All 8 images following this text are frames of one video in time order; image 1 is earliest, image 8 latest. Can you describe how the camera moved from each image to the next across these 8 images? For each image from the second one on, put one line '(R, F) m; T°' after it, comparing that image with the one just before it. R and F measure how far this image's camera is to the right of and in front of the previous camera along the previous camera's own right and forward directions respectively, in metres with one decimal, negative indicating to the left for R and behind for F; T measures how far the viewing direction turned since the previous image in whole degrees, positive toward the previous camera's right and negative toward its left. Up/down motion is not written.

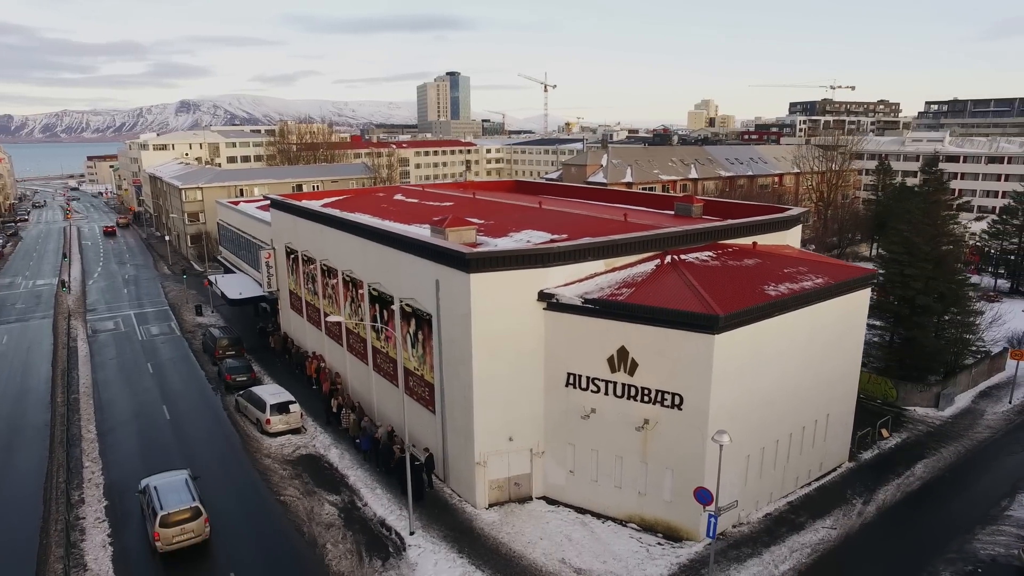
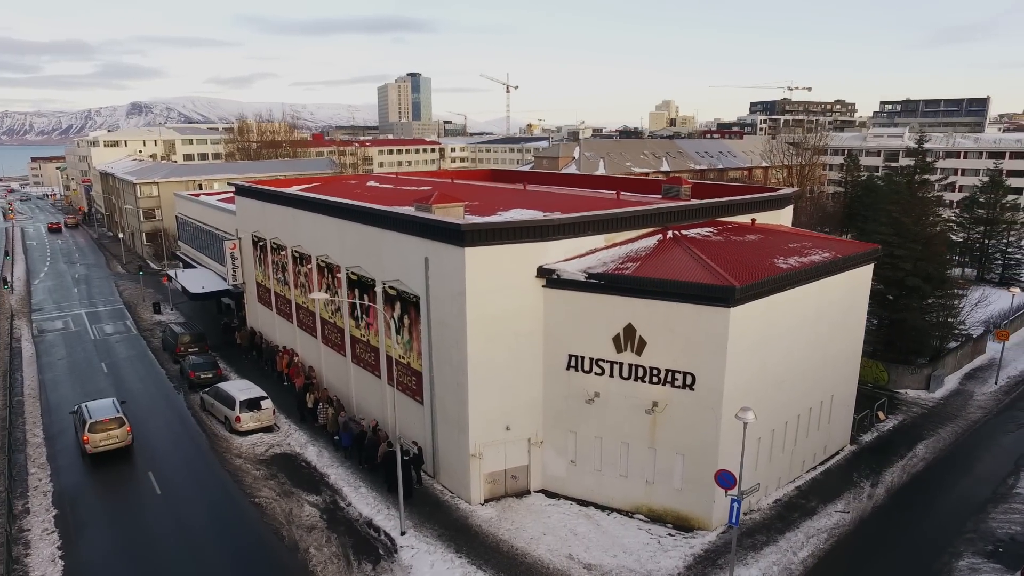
(-1.0, +1.5) m; +3°
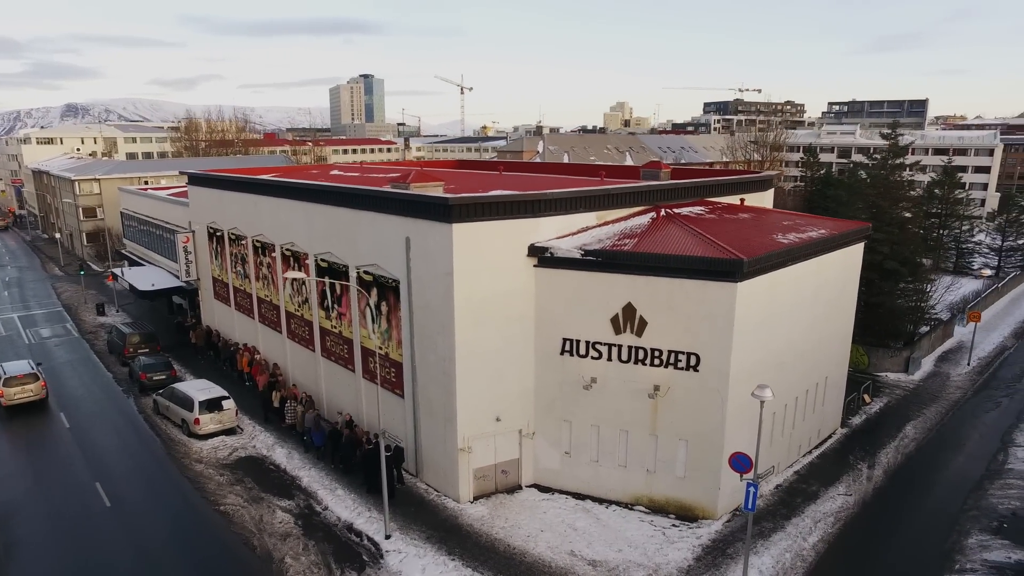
(-0.9, +1.3) m; +4°
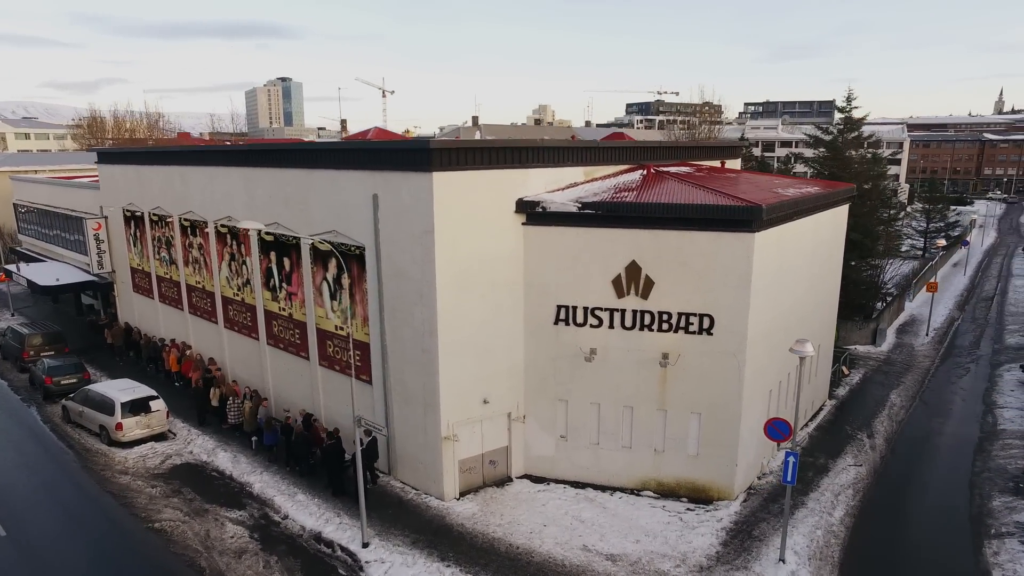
(-1.4, +2.3) m; +6°
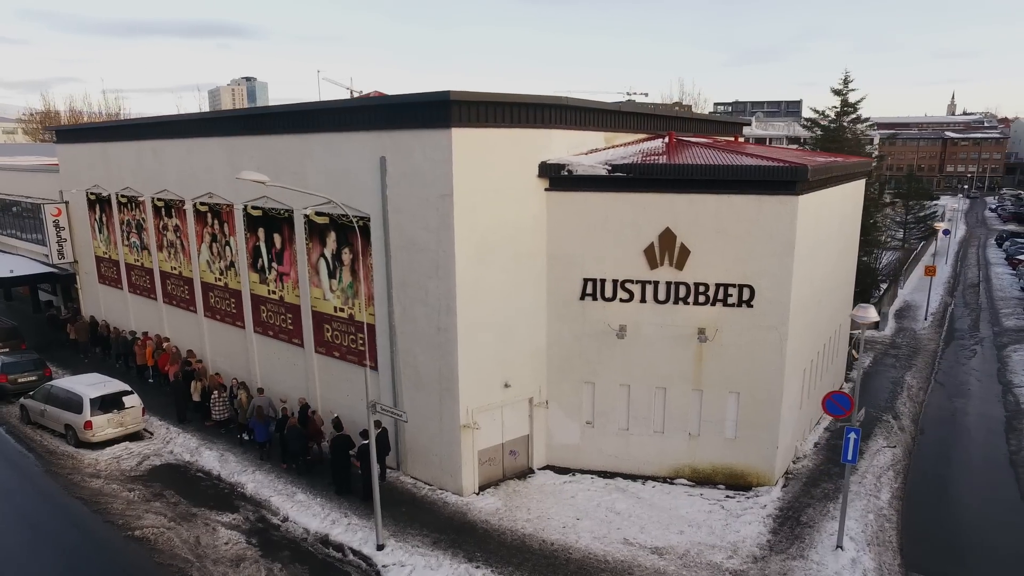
(-1.2, +1.4) m; +3°
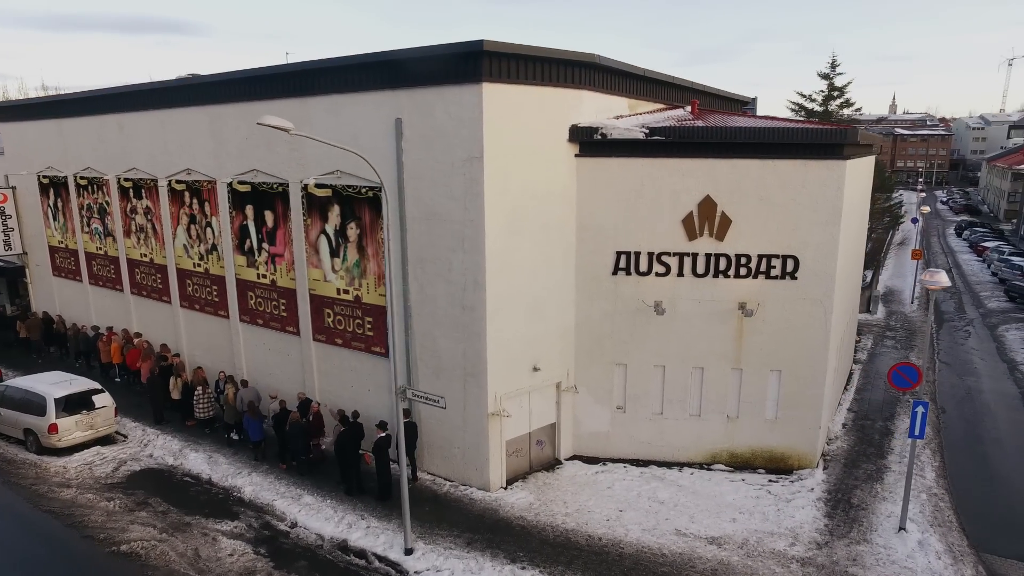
(-1.5, +1.2) m; +4°
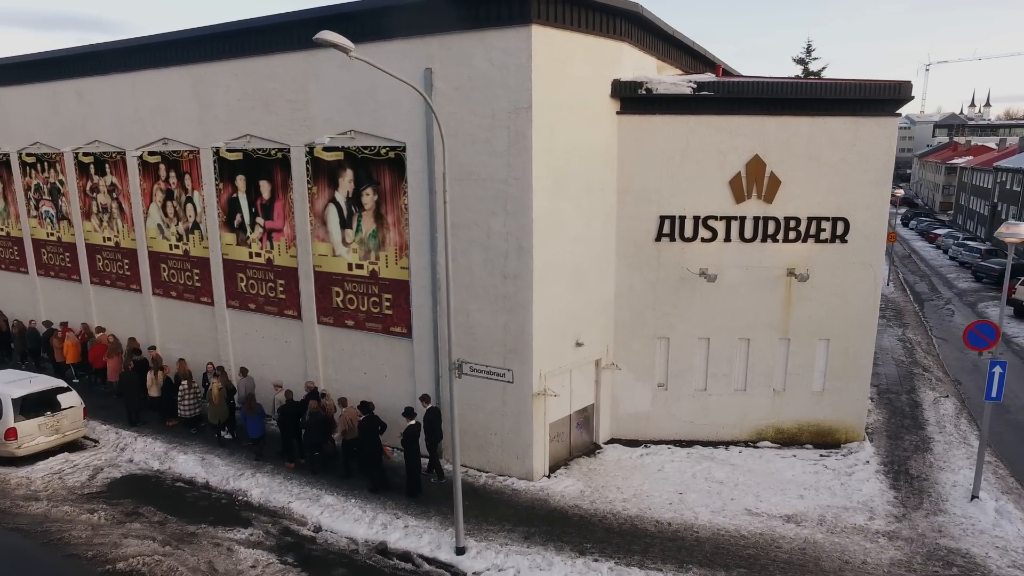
(-1.8, +1.2) m; +5°
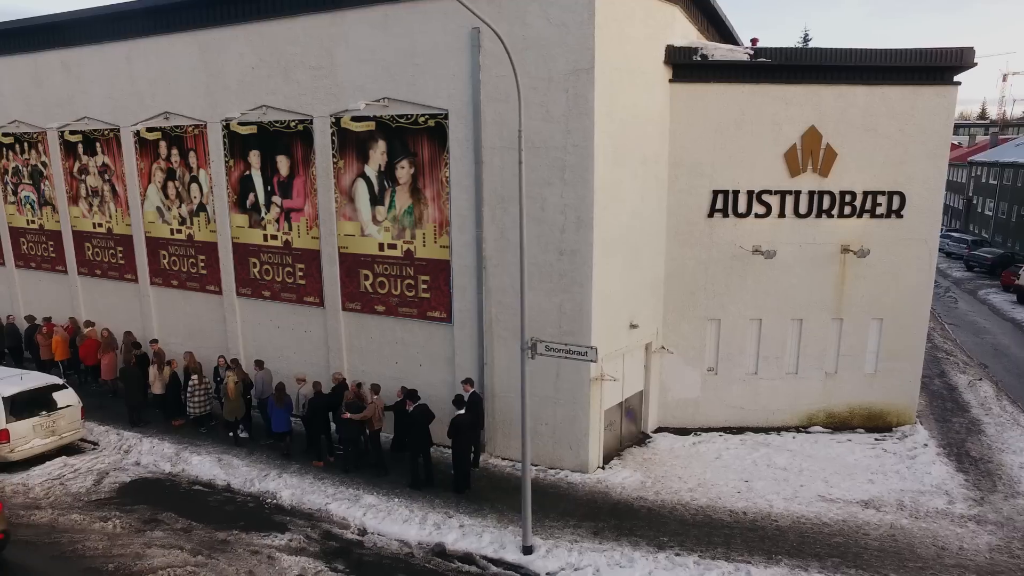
(-1.4, +0.8) m; +3°
